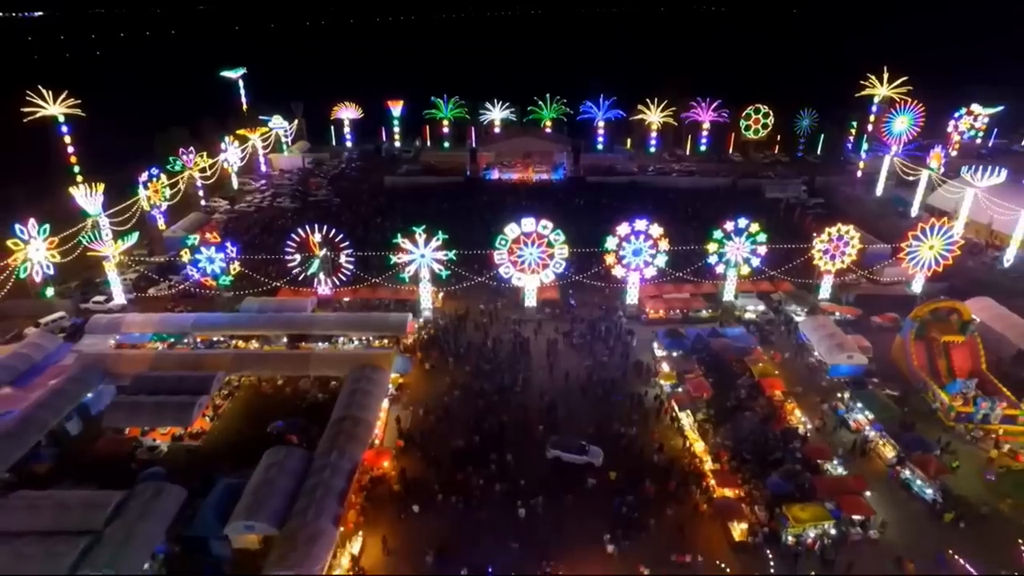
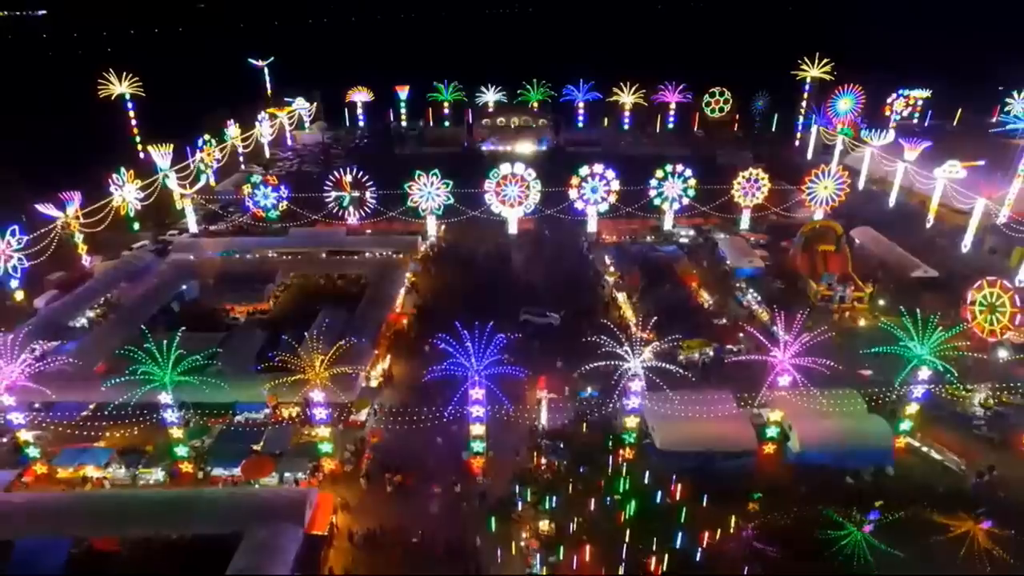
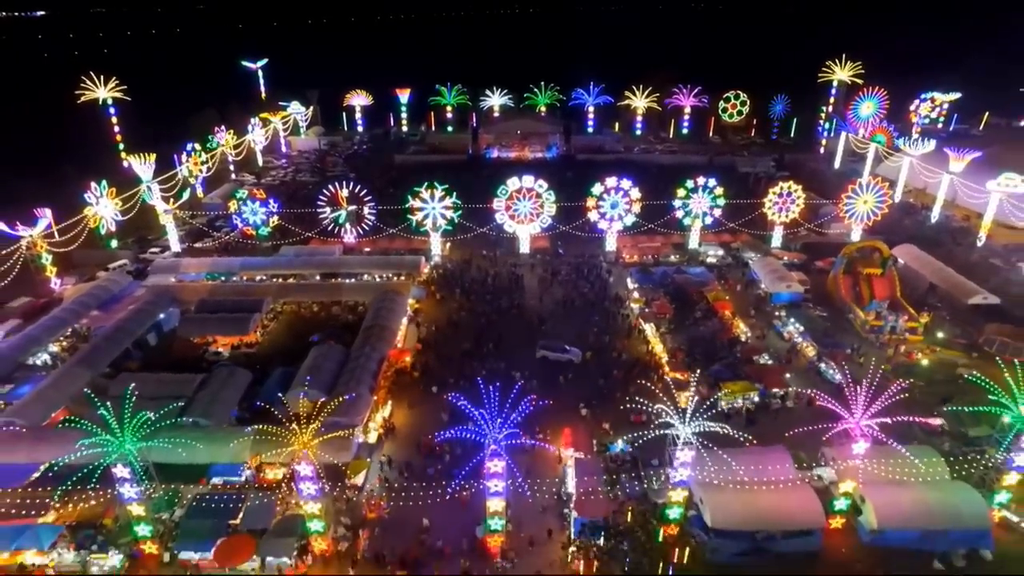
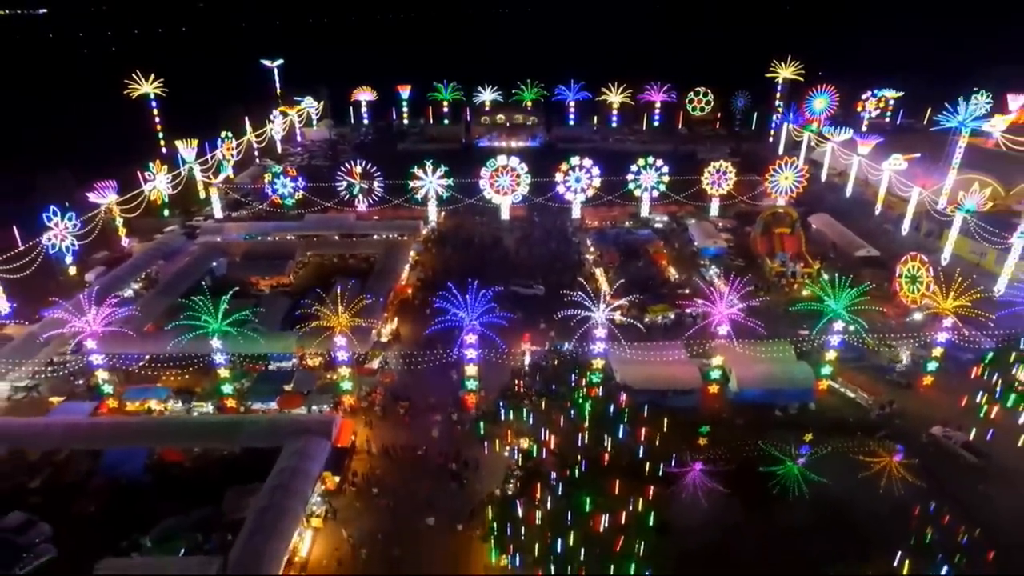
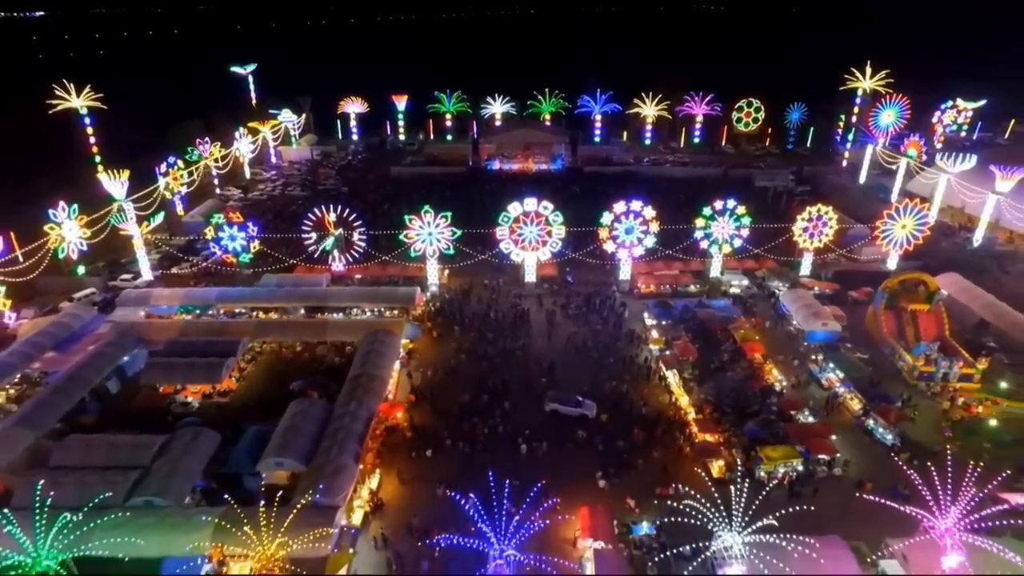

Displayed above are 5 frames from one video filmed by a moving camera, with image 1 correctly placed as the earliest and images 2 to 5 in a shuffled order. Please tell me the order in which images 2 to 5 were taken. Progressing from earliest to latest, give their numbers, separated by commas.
5, 3, 2, 4
